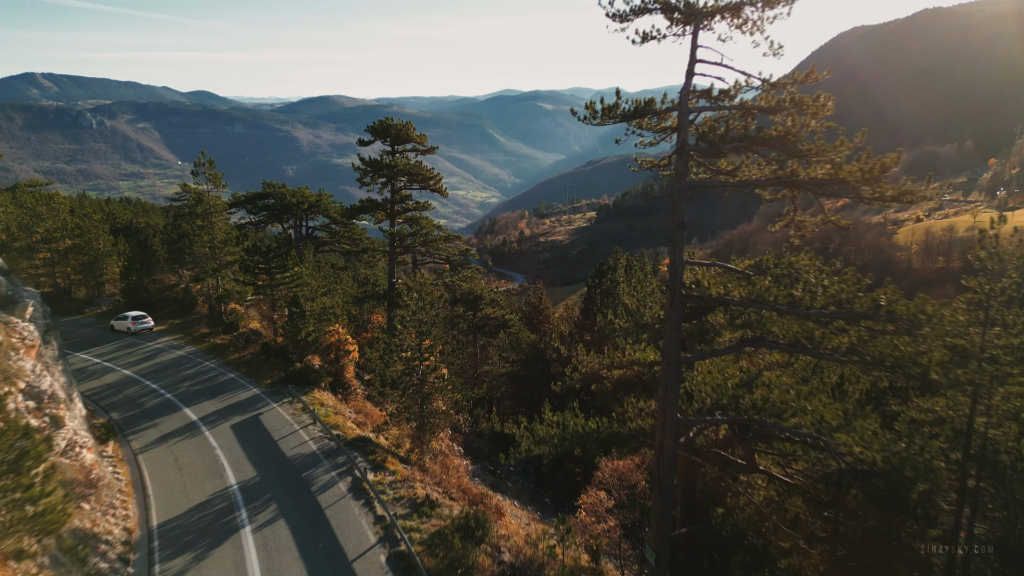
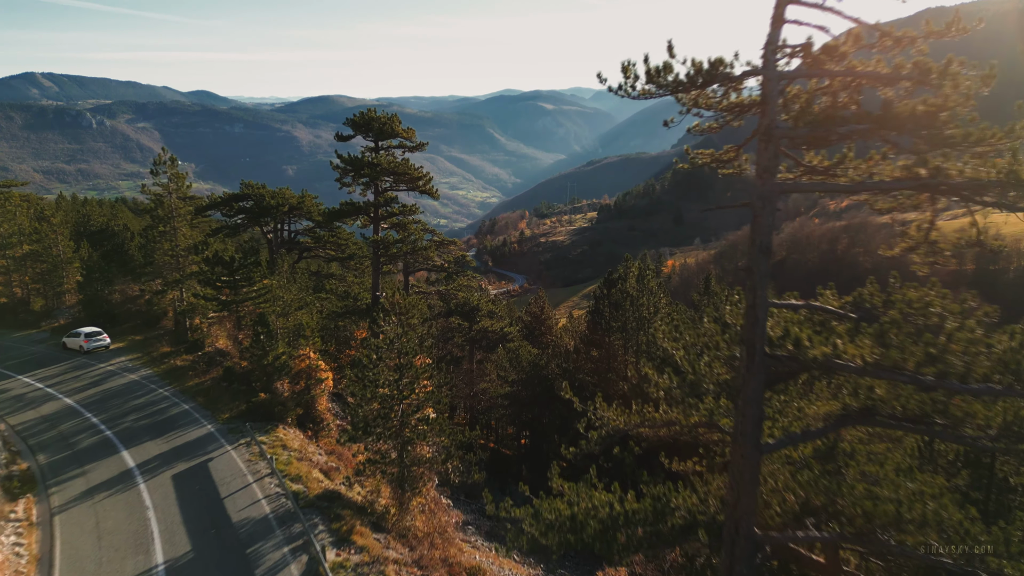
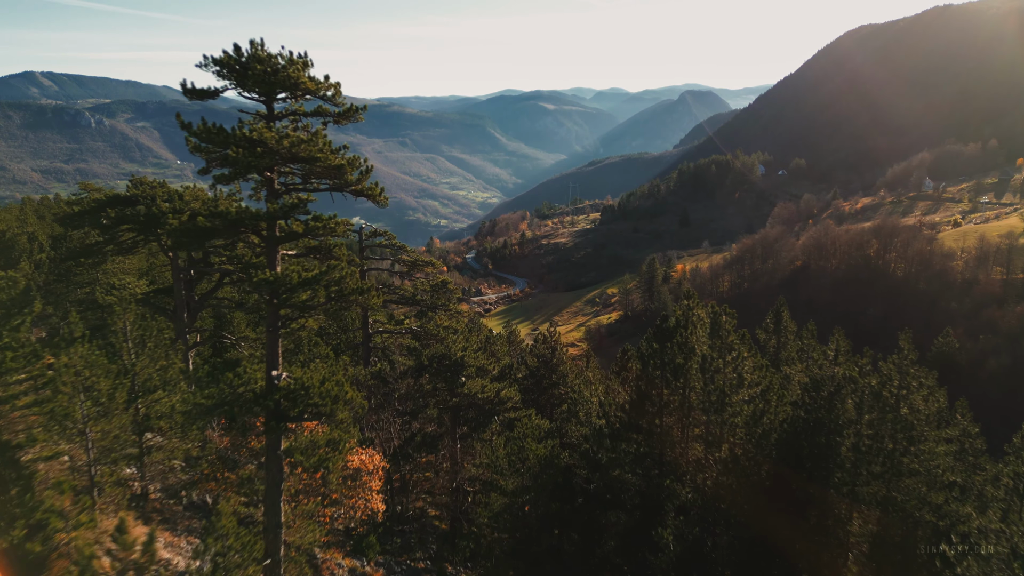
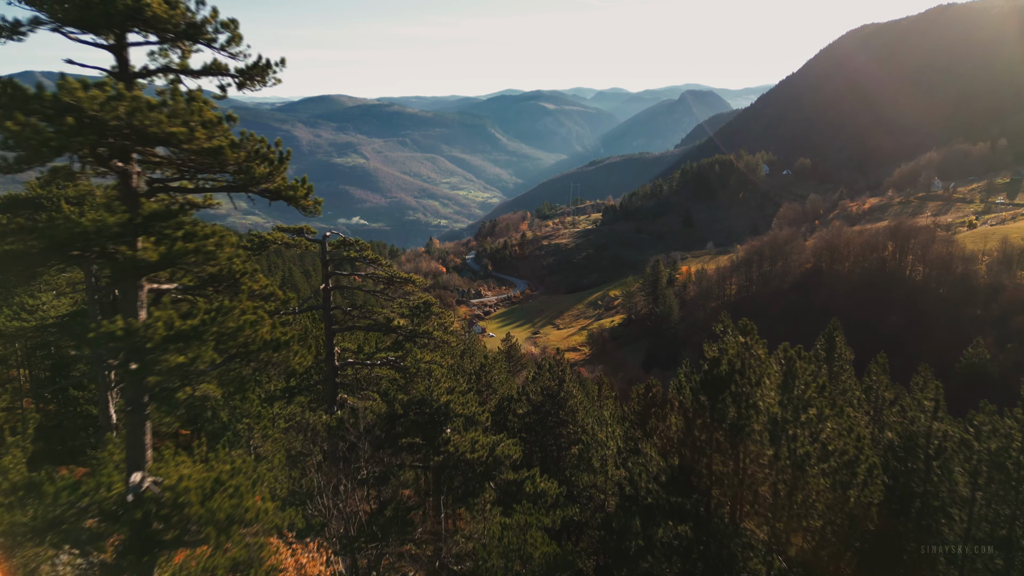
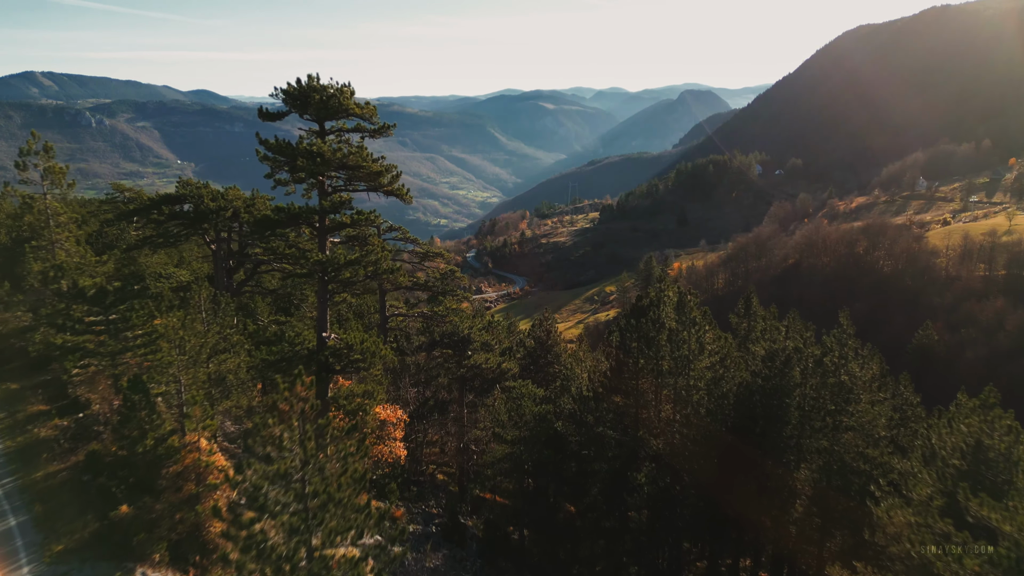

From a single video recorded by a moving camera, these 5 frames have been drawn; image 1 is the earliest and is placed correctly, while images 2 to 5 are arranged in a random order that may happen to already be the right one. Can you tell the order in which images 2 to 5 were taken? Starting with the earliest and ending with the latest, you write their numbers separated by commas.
2, 5, 3, 4
